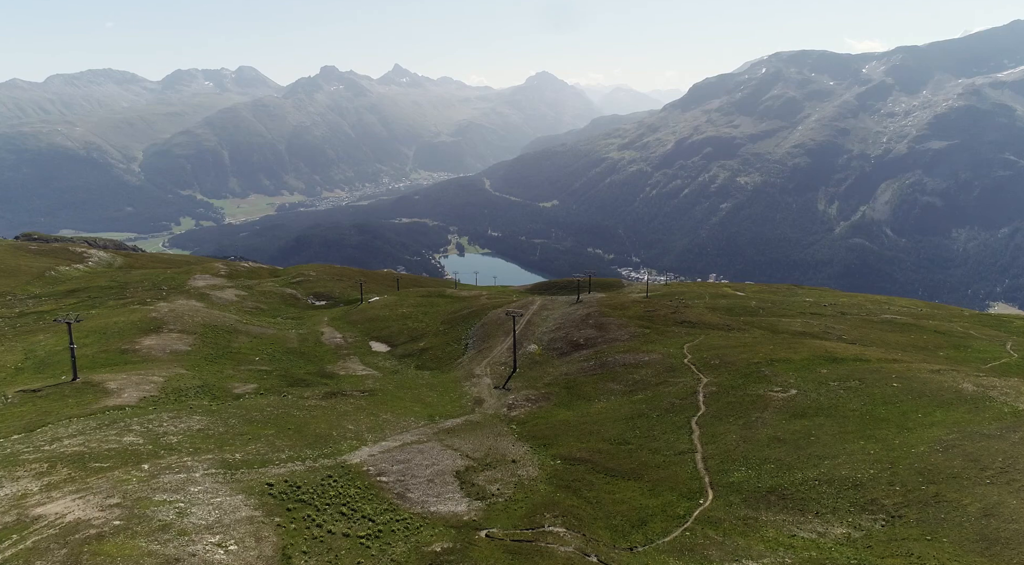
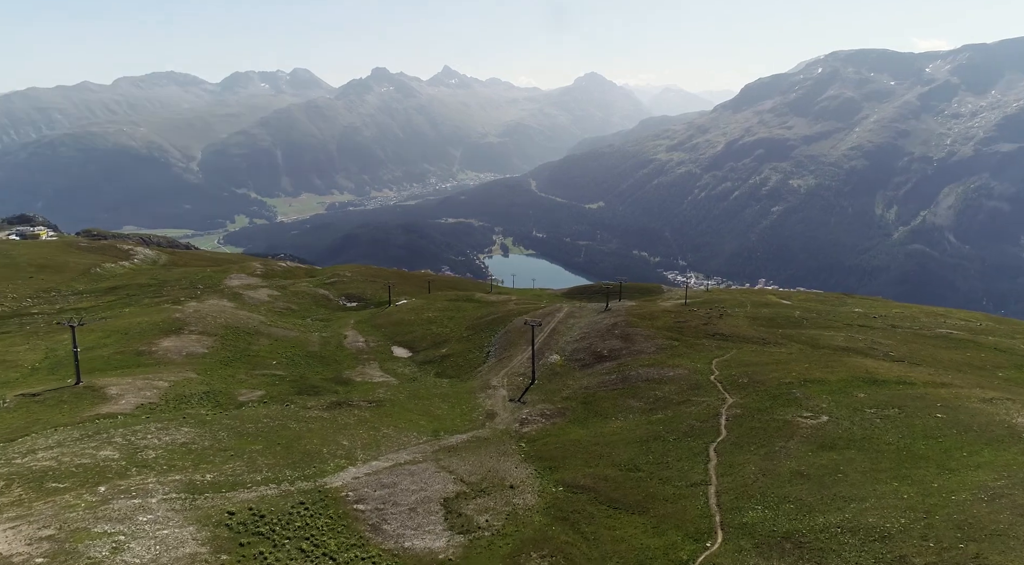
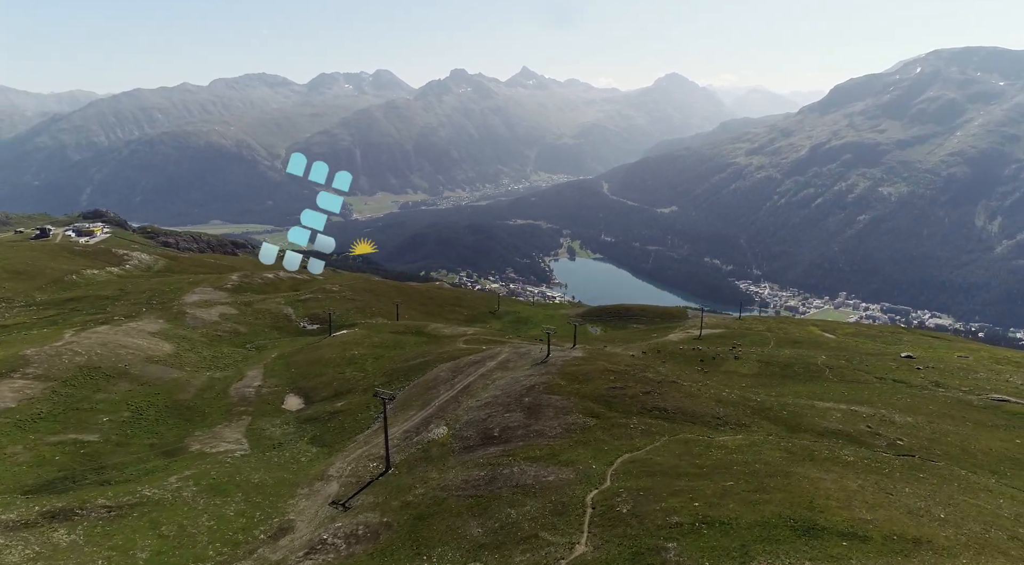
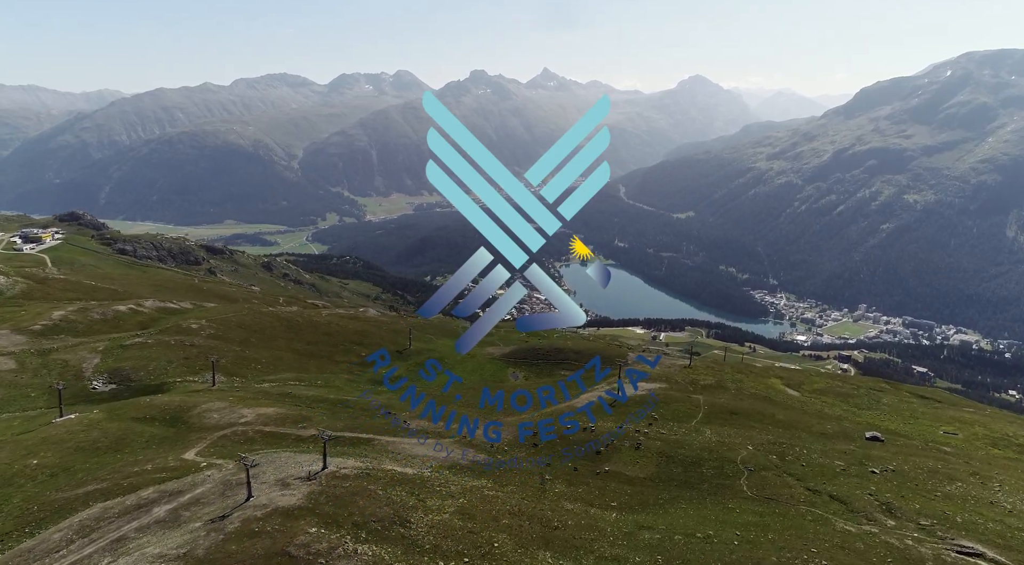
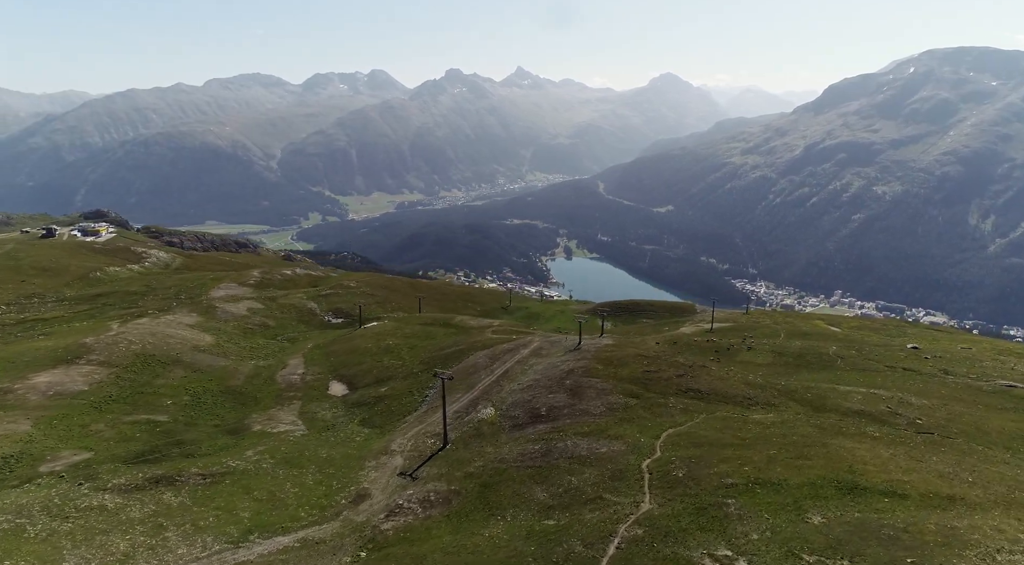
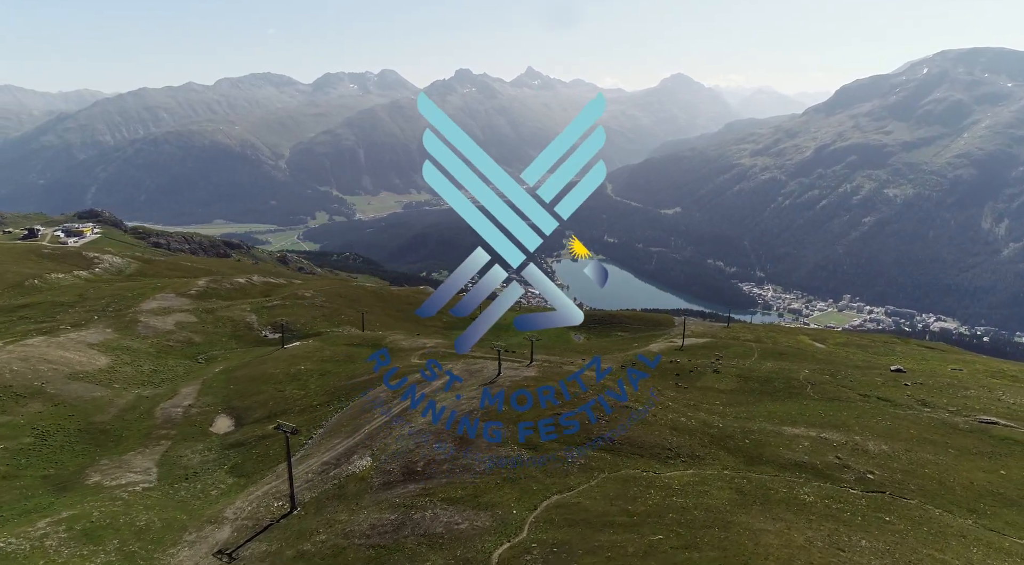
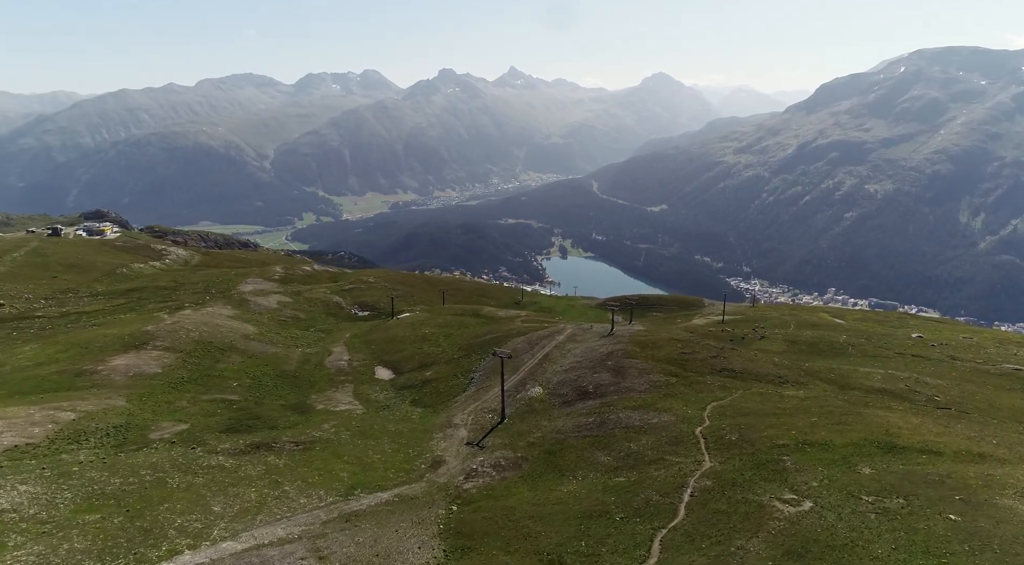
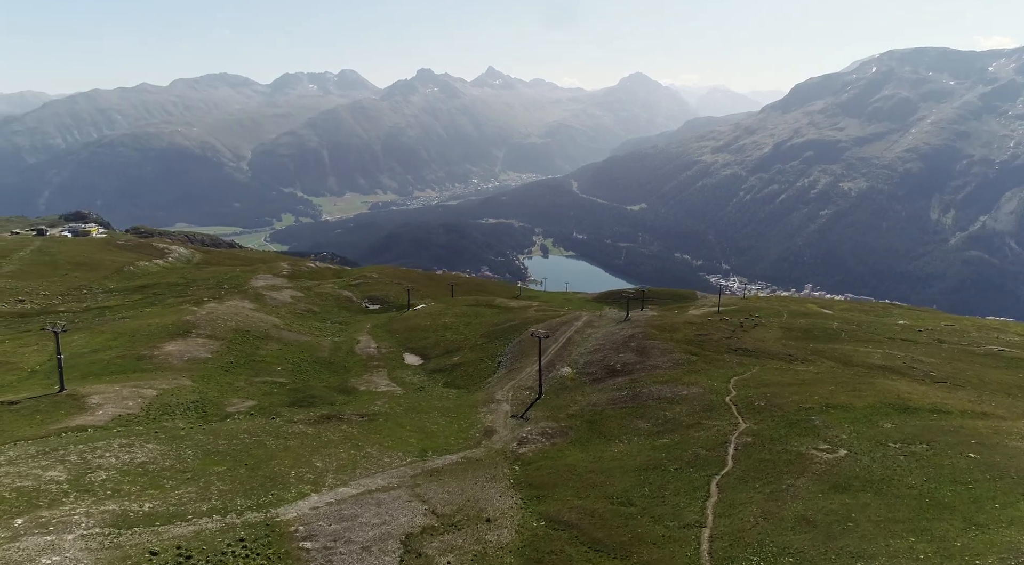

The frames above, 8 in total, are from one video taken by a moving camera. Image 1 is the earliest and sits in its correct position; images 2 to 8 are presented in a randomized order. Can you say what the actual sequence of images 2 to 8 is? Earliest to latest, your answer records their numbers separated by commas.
2, 8, 7, 5, 3, 6, 4
